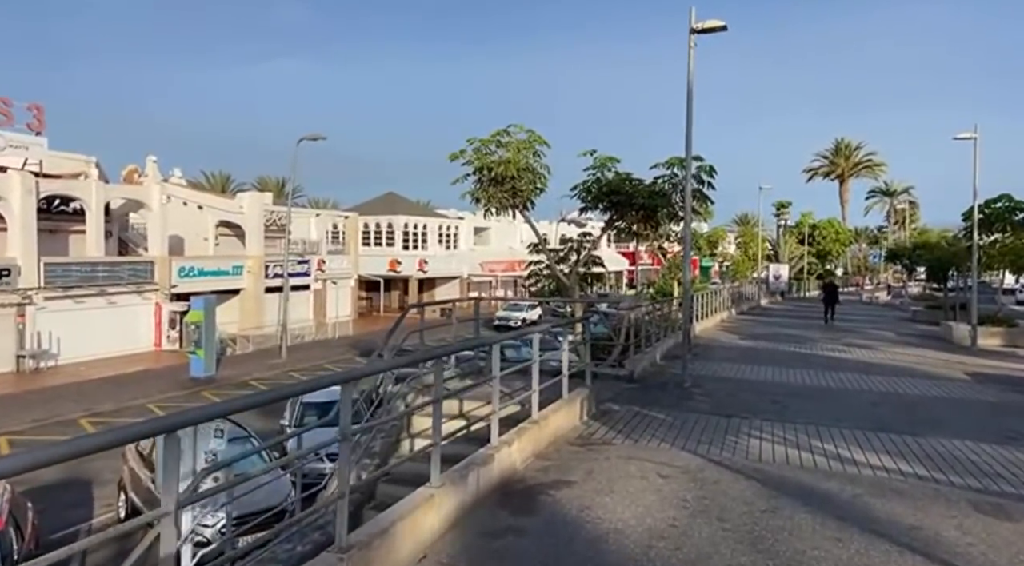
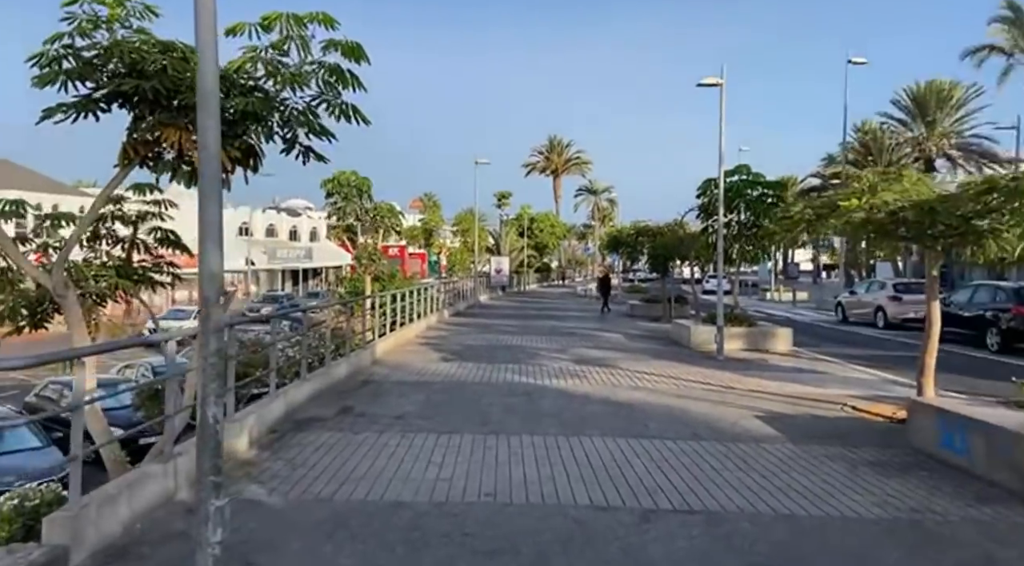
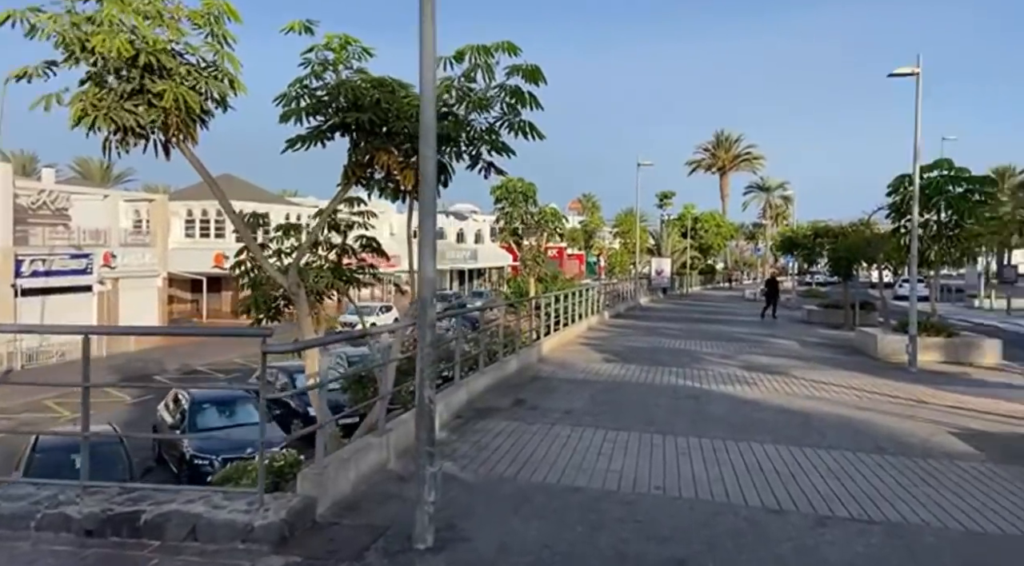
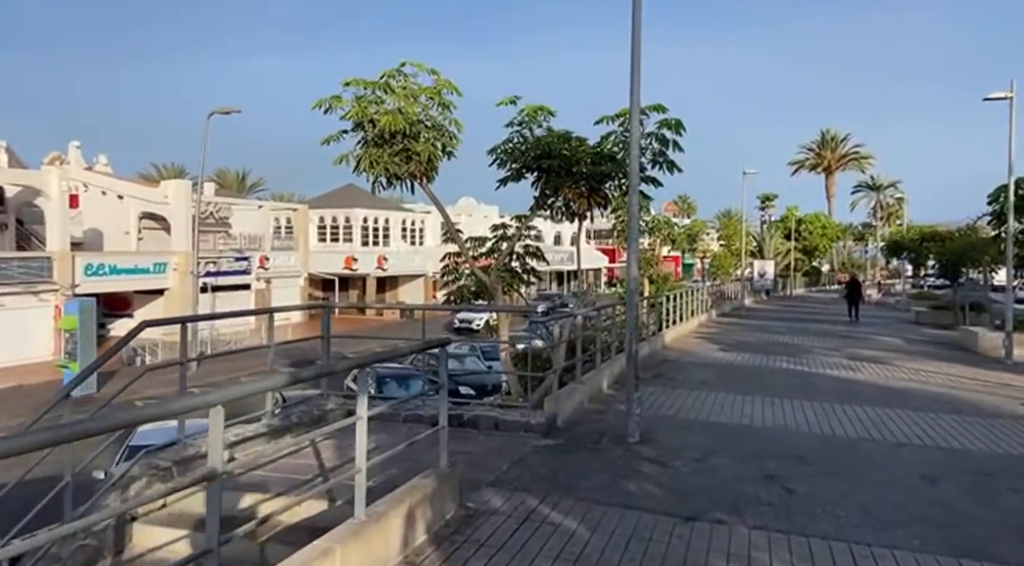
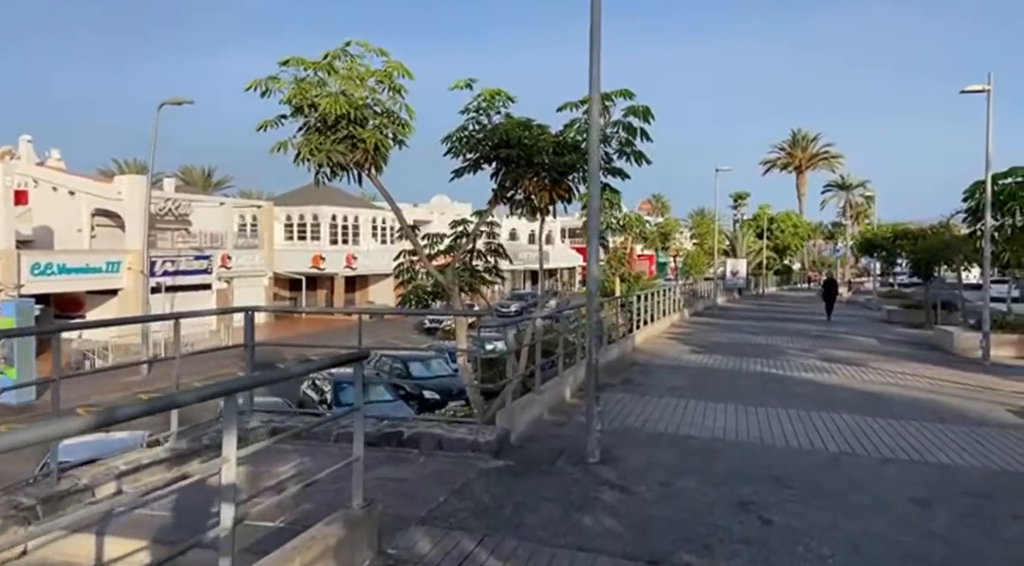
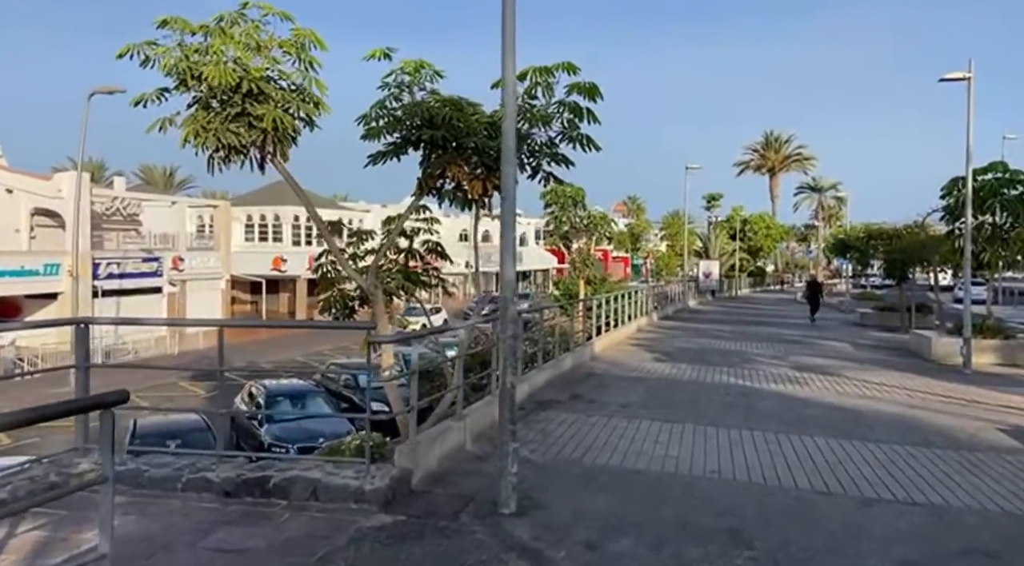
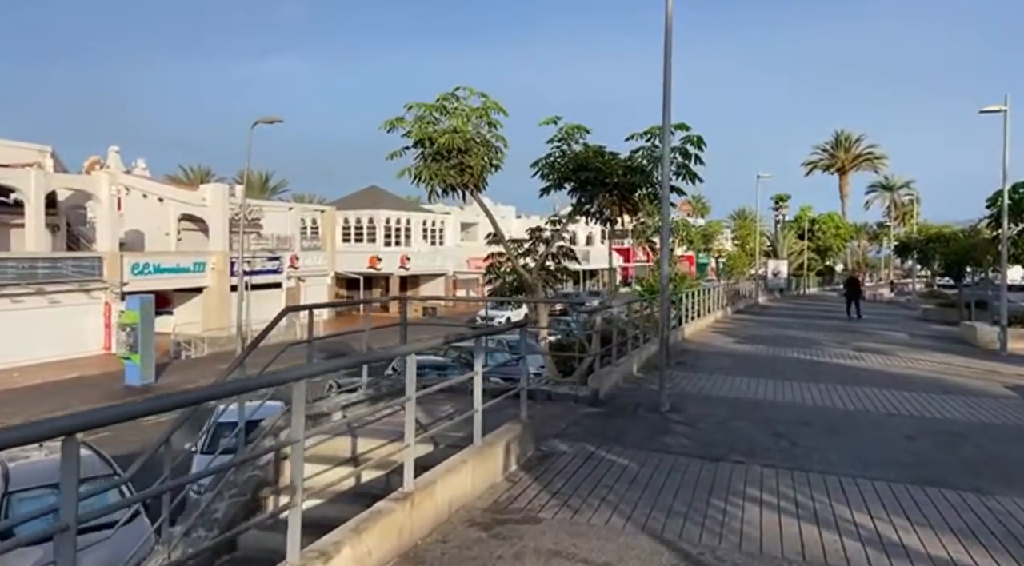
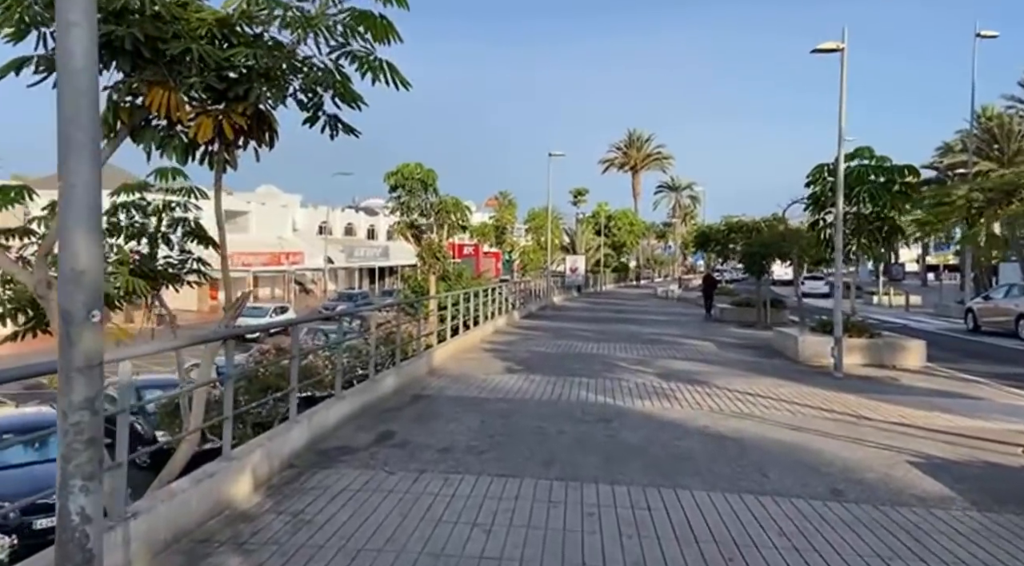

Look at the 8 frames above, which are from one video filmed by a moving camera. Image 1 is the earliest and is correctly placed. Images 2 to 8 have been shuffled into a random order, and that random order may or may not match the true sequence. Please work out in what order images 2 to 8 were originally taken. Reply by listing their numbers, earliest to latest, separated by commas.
7, 4, 5, 6, 3, 2, 8
